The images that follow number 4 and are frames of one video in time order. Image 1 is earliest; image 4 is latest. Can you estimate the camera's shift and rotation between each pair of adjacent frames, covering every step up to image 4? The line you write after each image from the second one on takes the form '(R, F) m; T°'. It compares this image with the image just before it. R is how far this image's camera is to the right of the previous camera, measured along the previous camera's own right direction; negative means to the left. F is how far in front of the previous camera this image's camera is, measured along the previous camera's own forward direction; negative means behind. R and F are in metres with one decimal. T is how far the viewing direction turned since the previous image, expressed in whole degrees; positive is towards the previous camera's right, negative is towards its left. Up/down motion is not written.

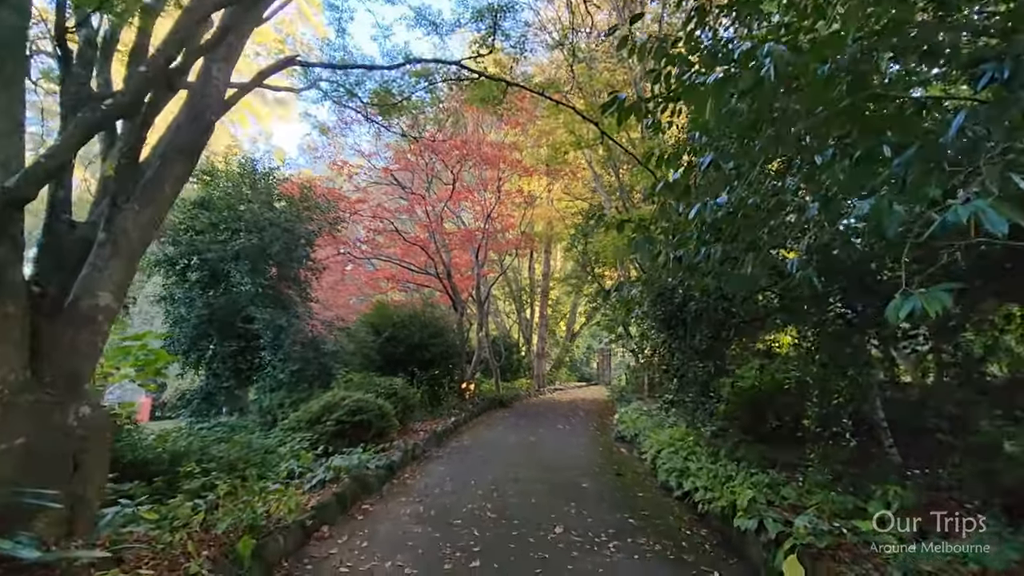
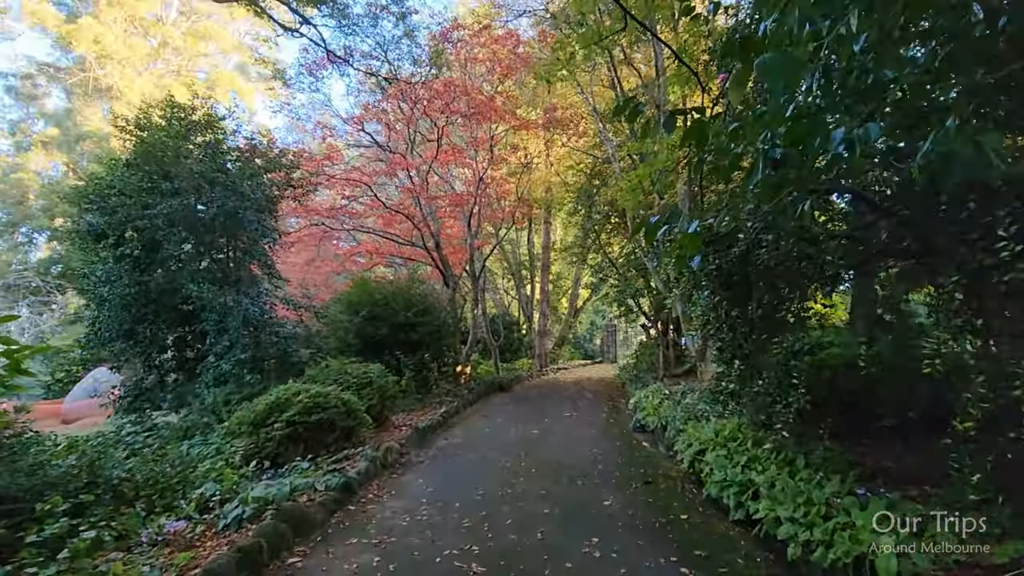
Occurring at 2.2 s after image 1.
(+0.1, +1.3) m; 0°
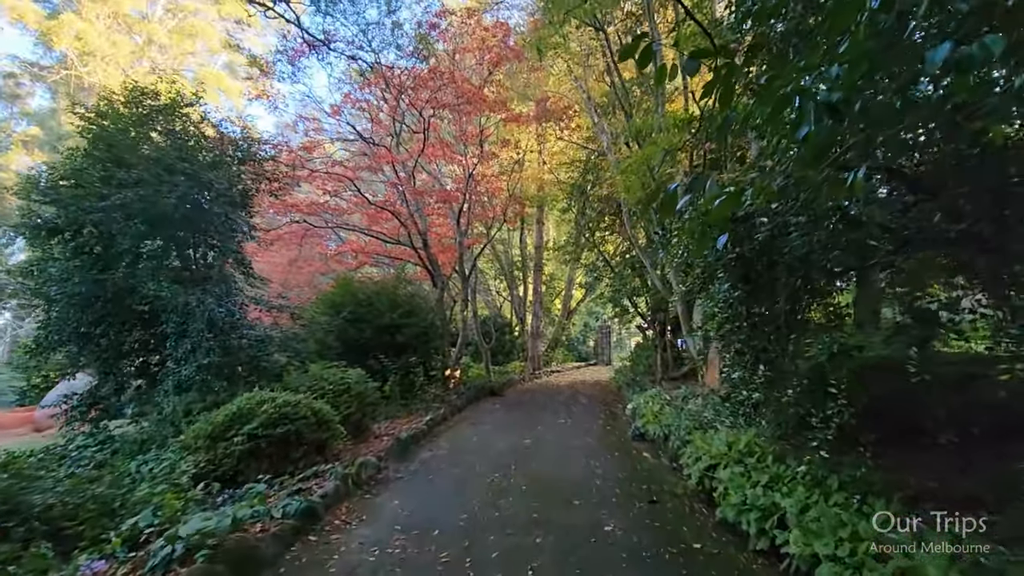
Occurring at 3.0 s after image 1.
(0.0, +0.5) m; +1°
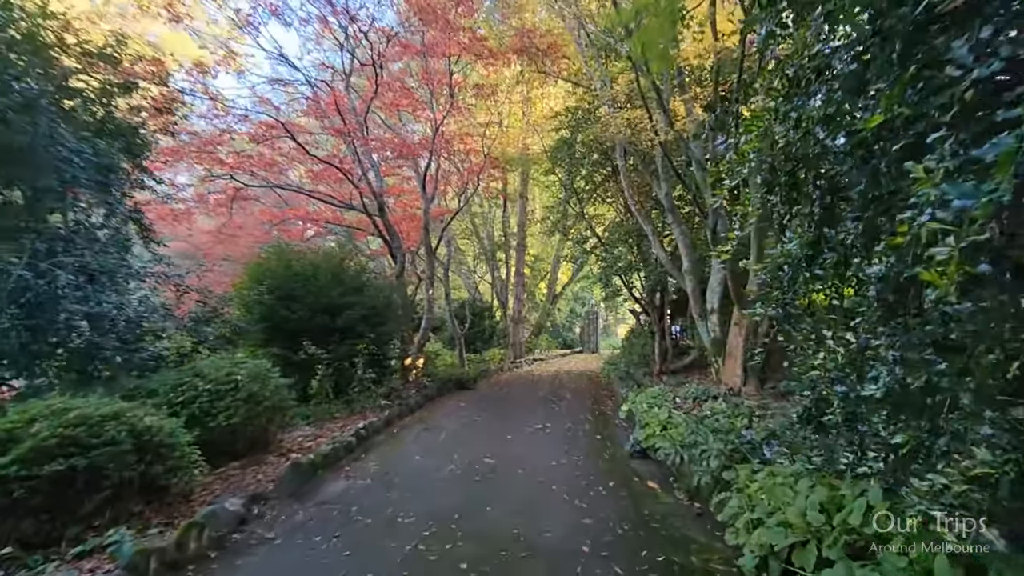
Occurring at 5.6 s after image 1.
(+0.3, +1.7) m; +1°
